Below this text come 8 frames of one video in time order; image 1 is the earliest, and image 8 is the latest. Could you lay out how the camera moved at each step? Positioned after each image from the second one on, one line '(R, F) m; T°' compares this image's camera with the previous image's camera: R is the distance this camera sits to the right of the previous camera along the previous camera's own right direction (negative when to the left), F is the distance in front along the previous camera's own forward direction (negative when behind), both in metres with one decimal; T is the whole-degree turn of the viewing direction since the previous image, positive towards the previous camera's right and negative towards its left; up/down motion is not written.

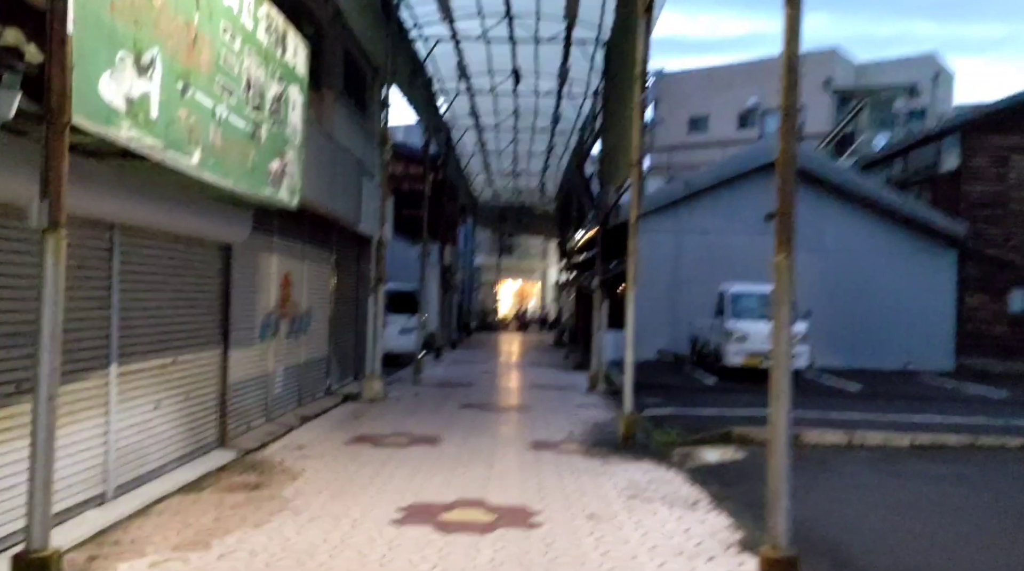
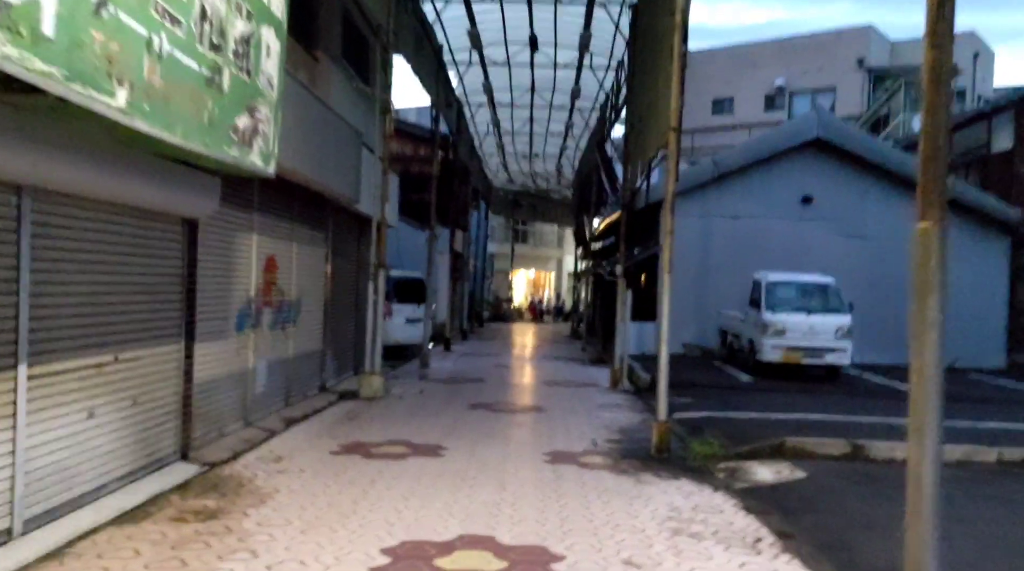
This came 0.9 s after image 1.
(0.0, +1.7) m; -1°
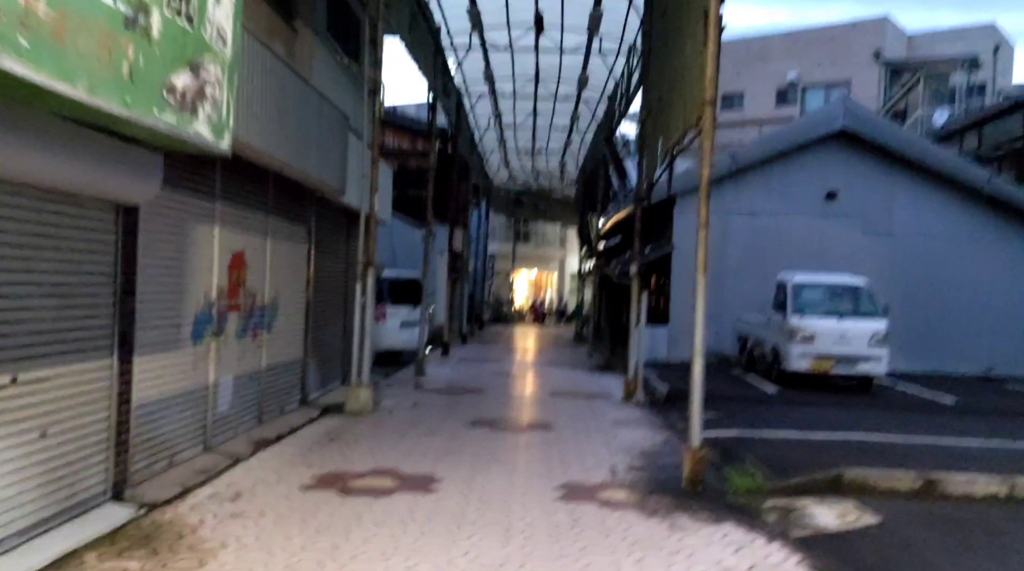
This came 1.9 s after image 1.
(-0.1, +1.6) m; 0°
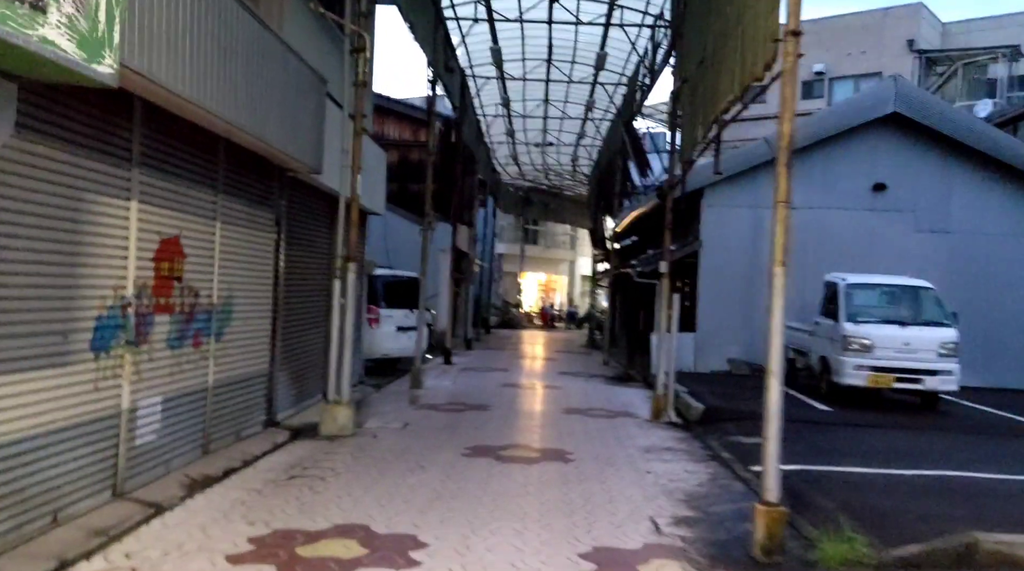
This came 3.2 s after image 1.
(0.0, +2.3) m; 0°
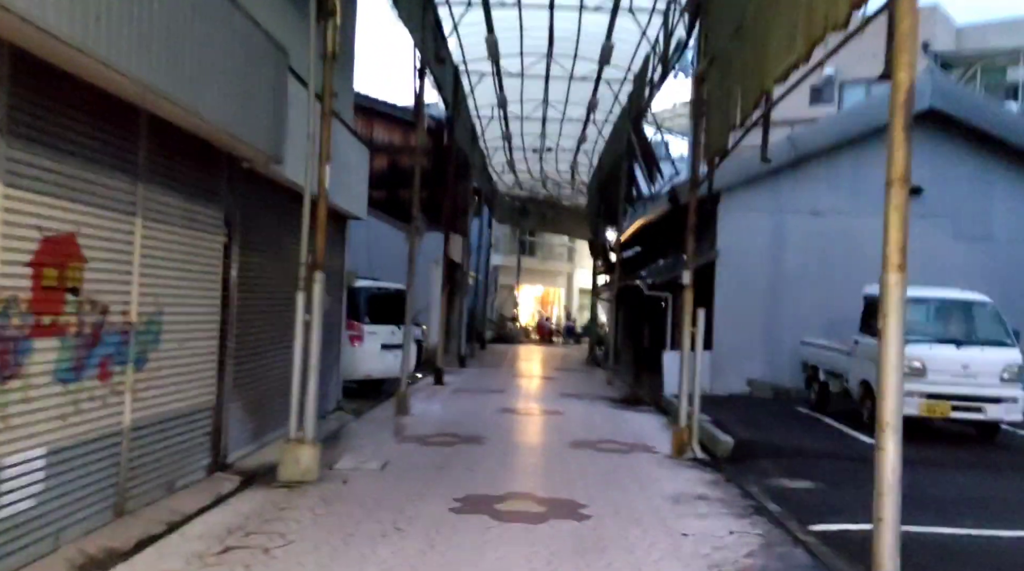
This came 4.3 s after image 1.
(0.0, +2.0) m; 0°
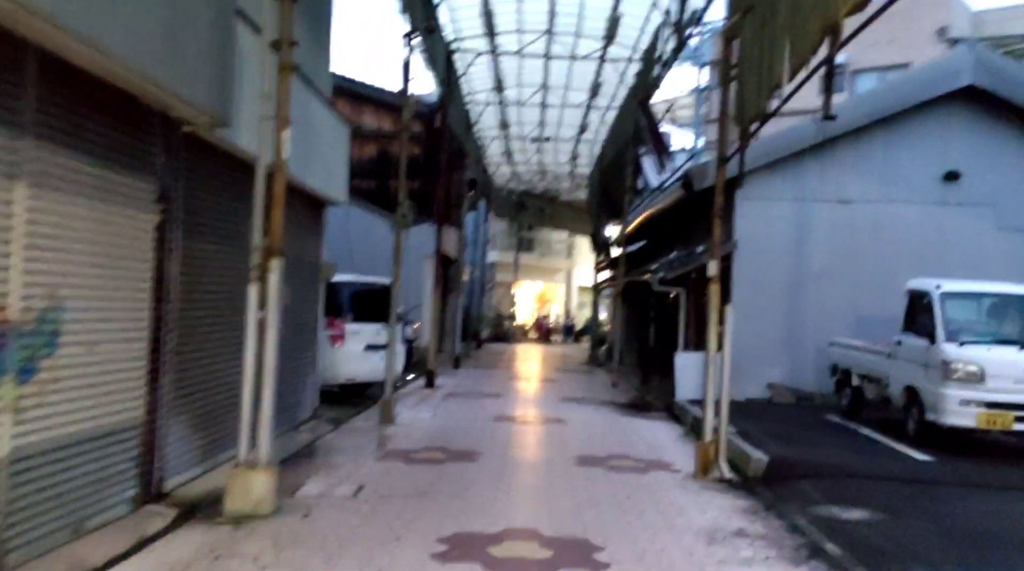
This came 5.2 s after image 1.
(0.0, +1.7) m; 0°
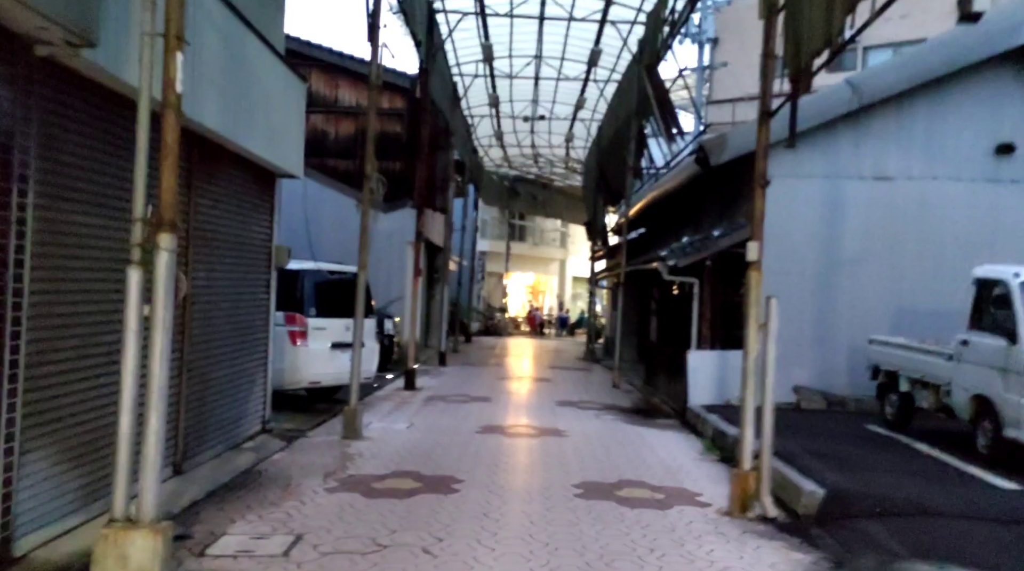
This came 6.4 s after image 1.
(0.0, +2.2) m; 0°
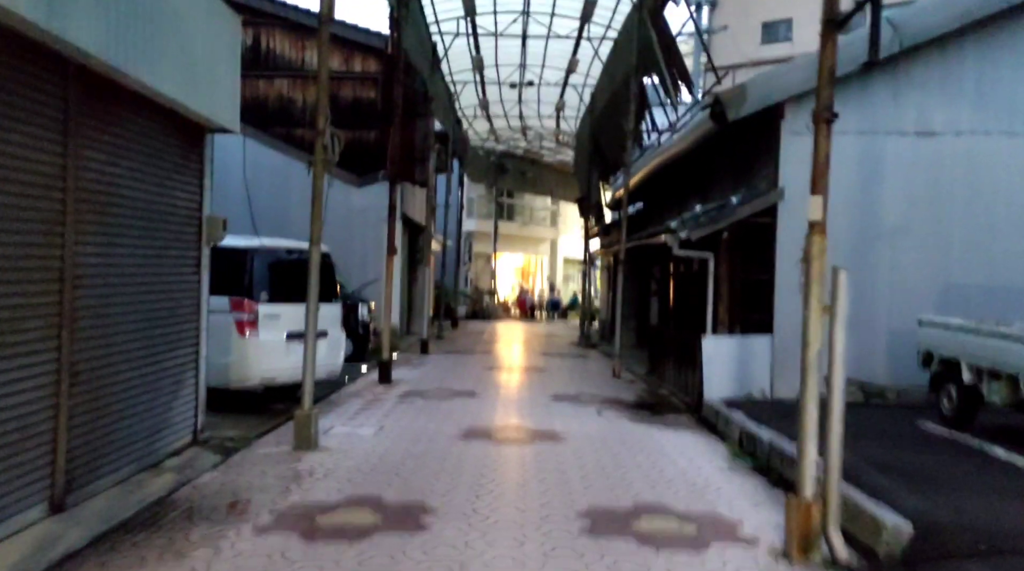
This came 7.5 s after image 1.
(0.0, +2.1) m; +1°
